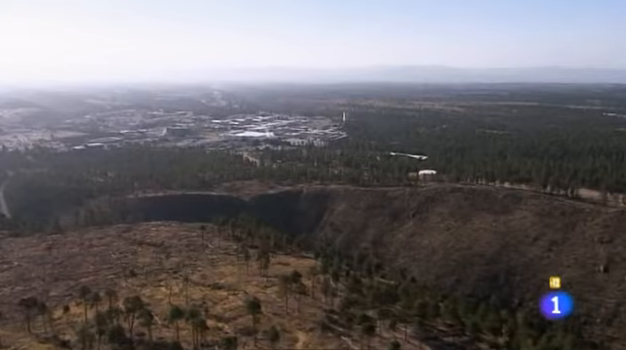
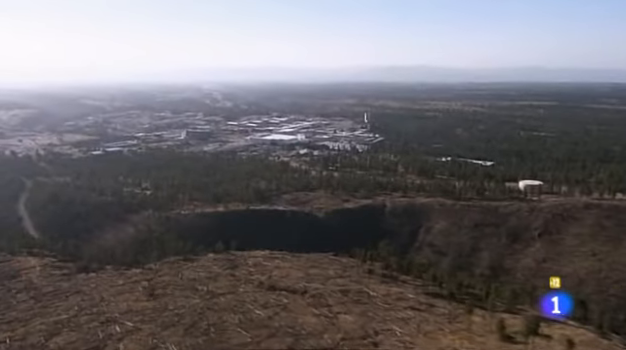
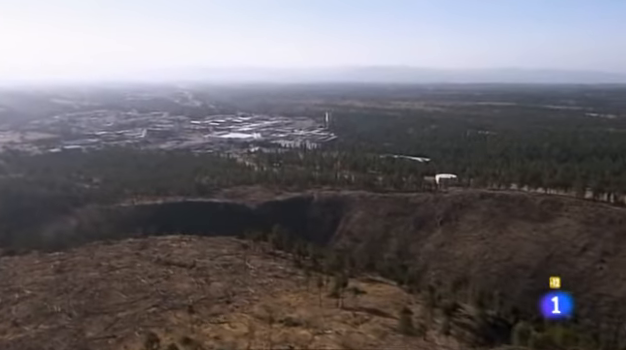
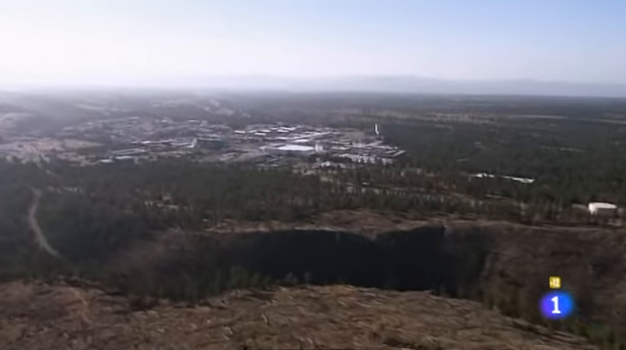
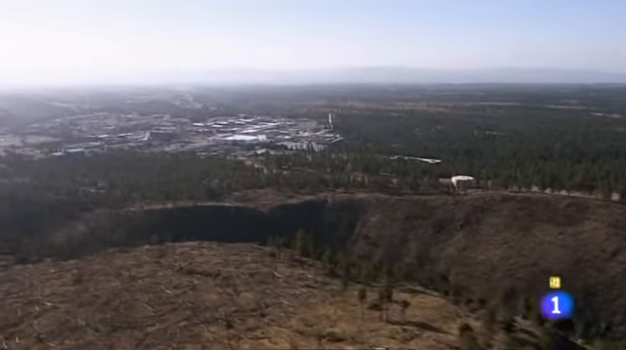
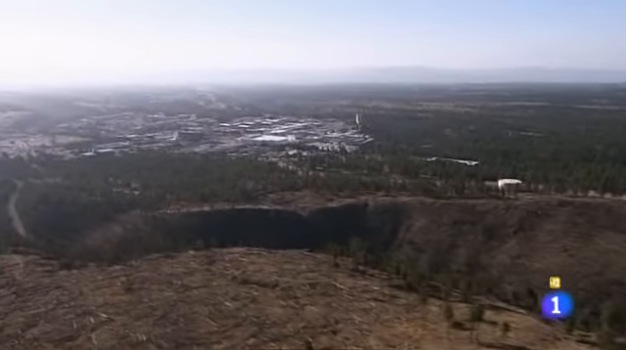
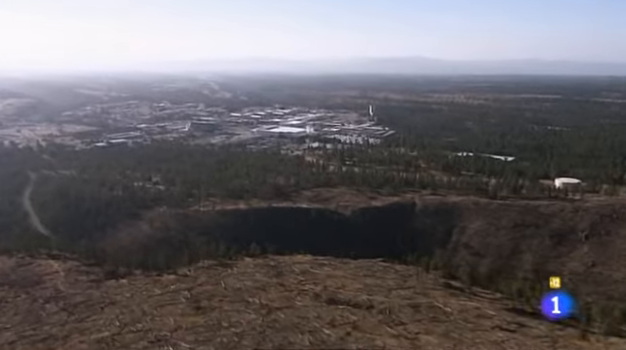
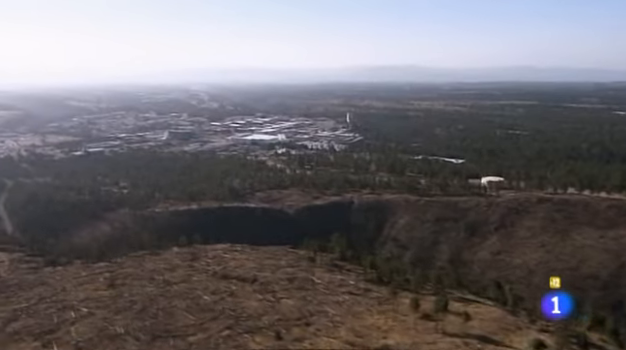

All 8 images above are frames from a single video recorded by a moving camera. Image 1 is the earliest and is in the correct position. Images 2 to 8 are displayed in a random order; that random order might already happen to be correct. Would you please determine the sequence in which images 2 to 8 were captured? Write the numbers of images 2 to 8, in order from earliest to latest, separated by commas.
3, 5, 8, 6, 2, 7, 4
